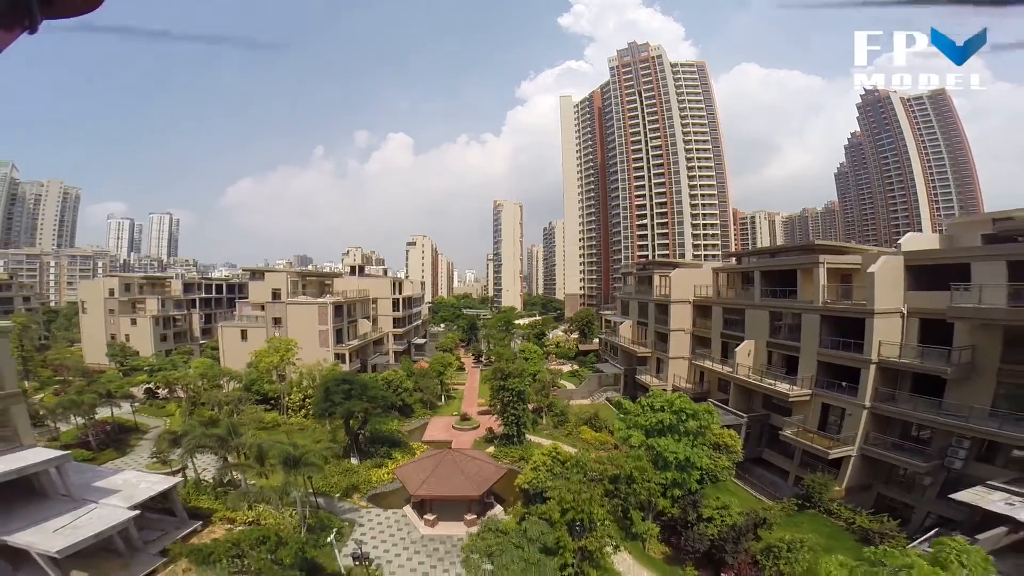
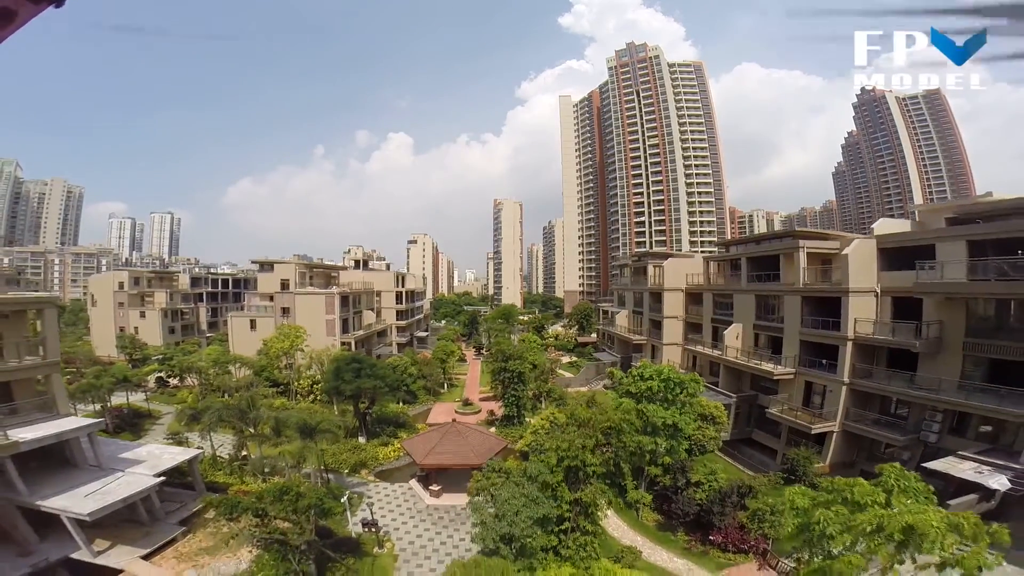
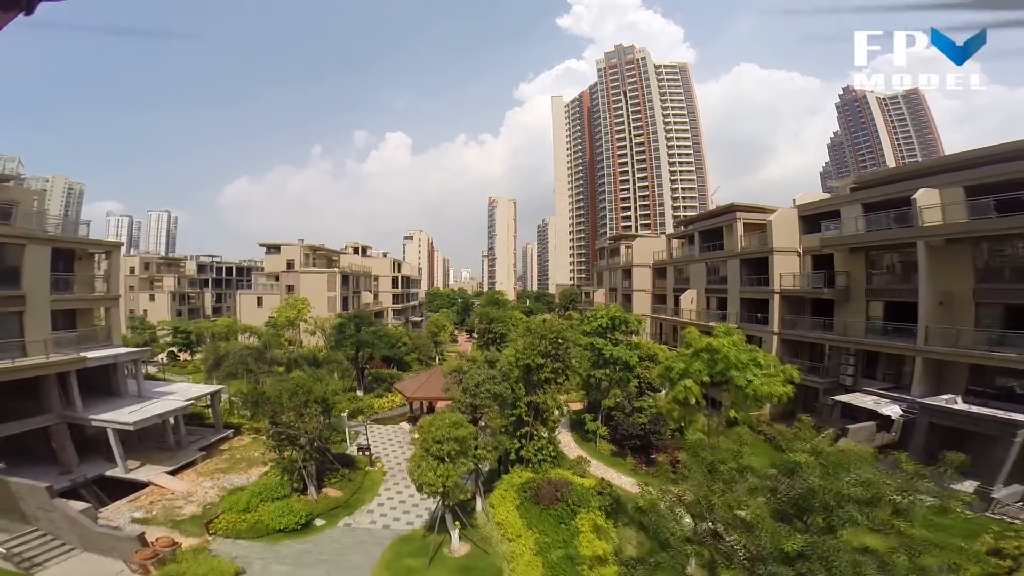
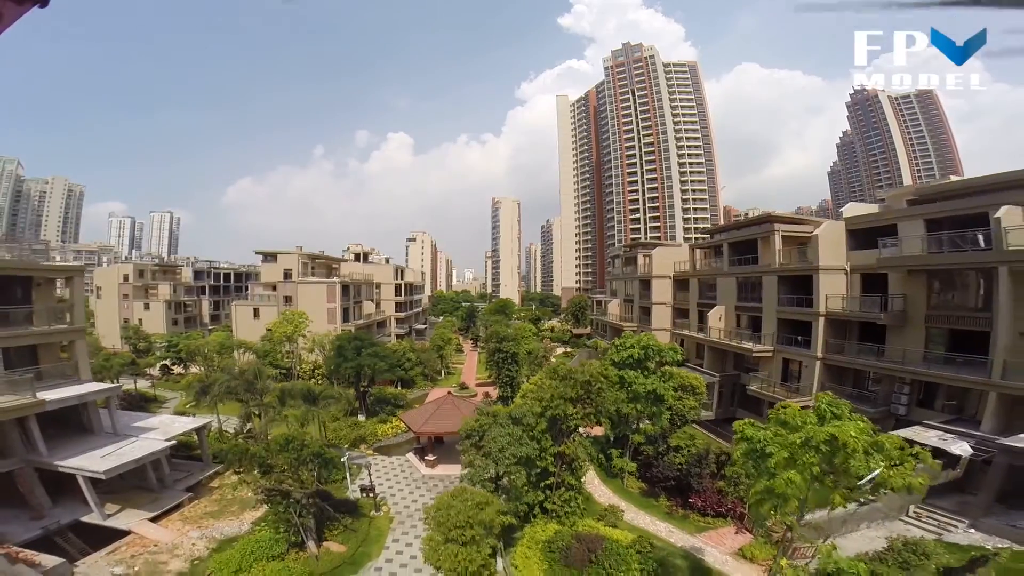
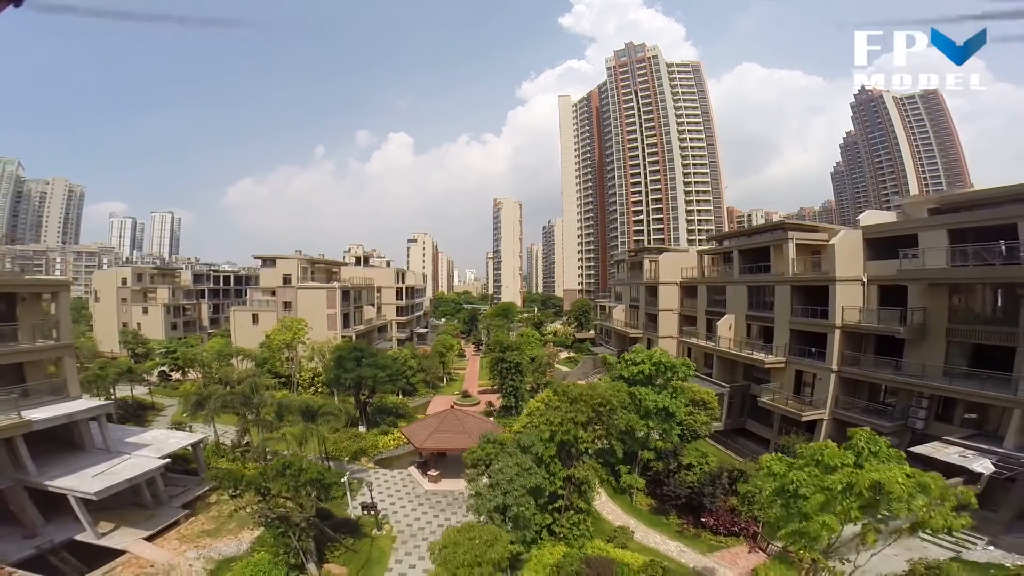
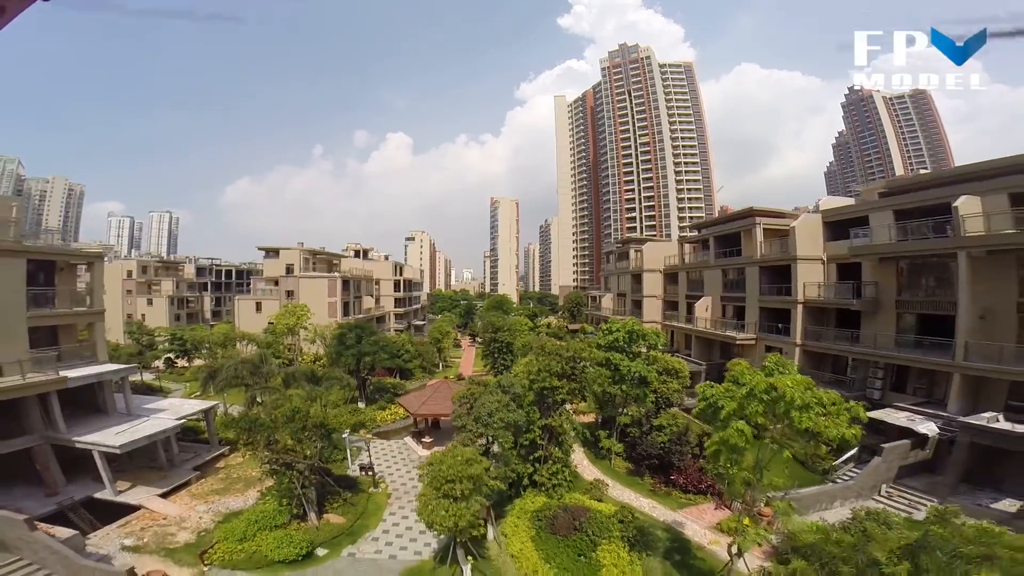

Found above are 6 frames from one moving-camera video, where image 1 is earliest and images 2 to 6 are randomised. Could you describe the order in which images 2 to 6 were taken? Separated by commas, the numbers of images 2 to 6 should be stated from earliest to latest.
2, 5, 4, 6, 3
